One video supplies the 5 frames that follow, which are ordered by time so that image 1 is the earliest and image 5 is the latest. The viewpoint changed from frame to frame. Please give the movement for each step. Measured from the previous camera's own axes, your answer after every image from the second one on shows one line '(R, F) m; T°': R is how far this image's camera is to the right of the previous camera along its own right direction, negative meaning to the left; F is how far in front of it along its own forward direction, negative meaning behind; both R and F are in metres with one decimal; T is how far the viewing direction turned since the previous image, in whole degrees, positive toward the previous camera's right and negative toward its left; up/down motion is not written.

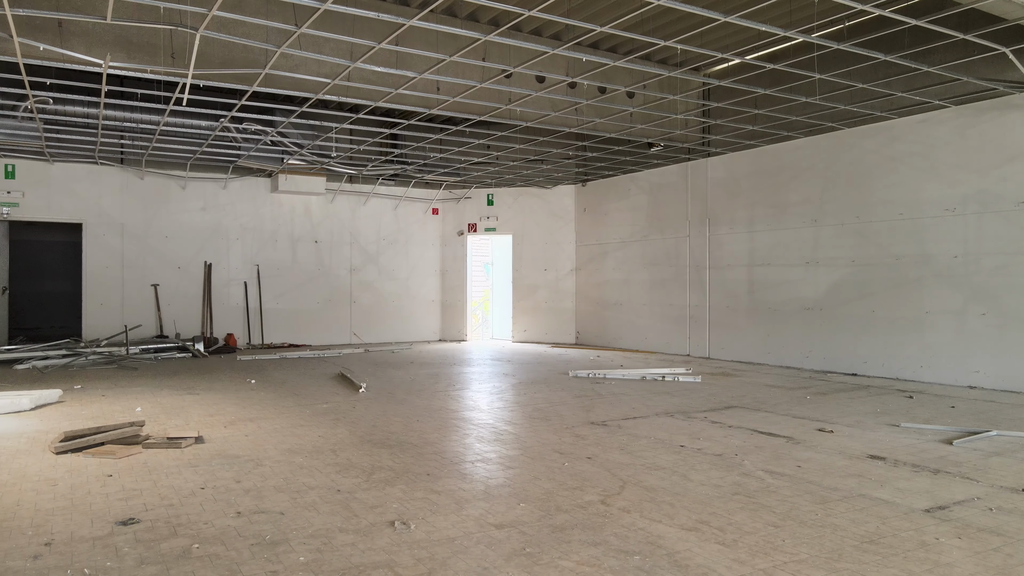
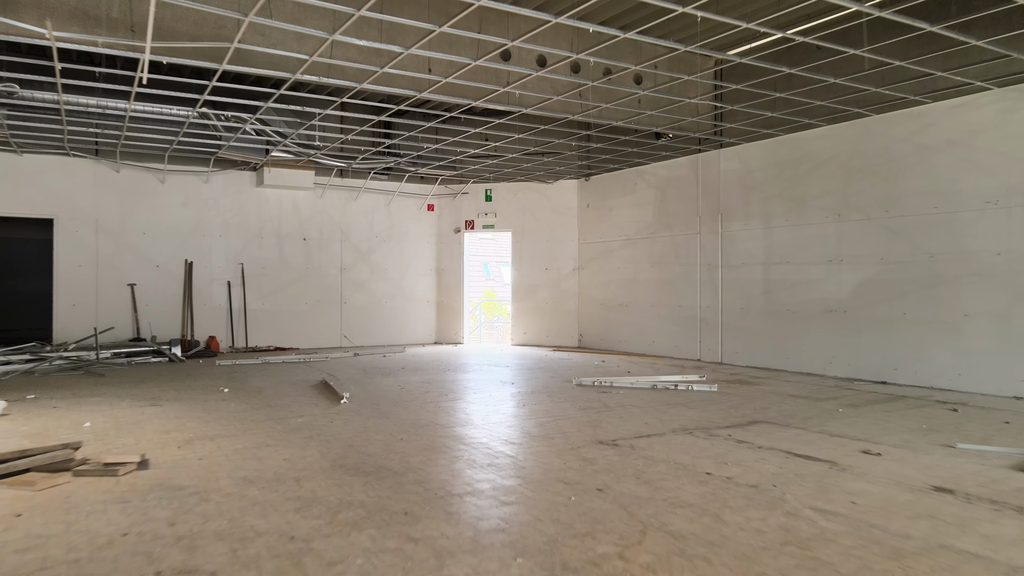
(0.0, +0.6) m; 0°
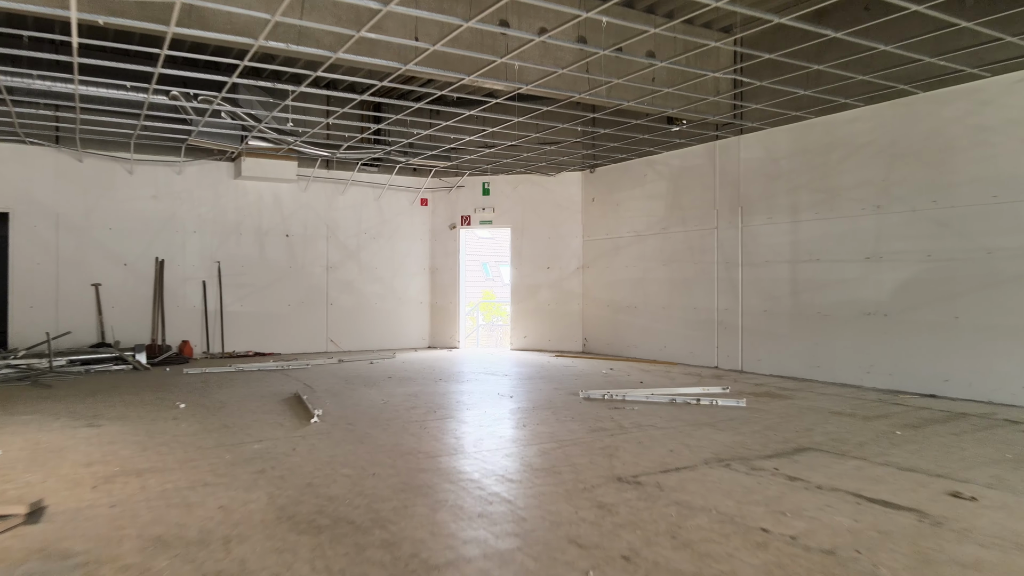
(0.0, +0.8) m; 0°
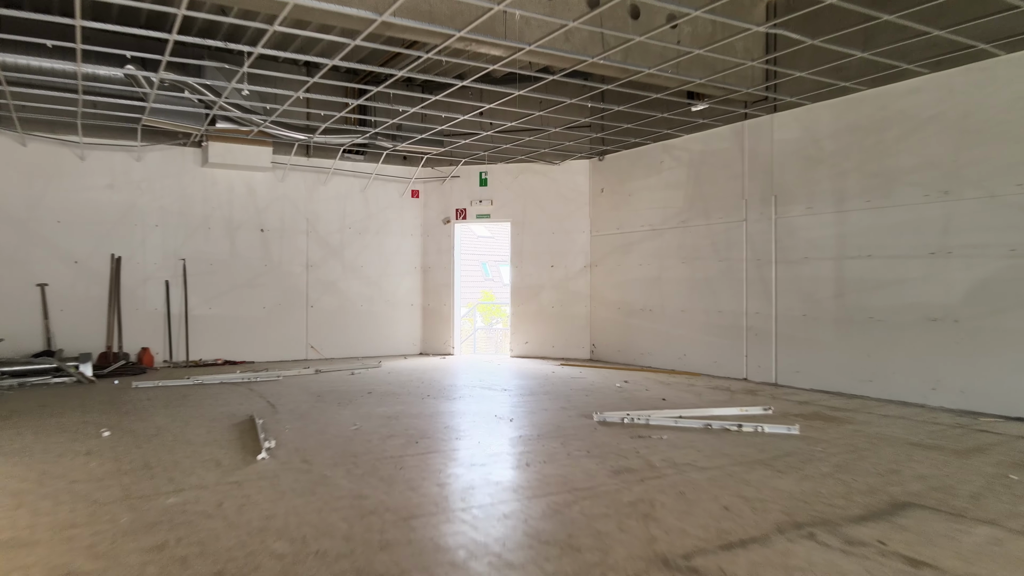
(0.0, +1.0) m; 0°
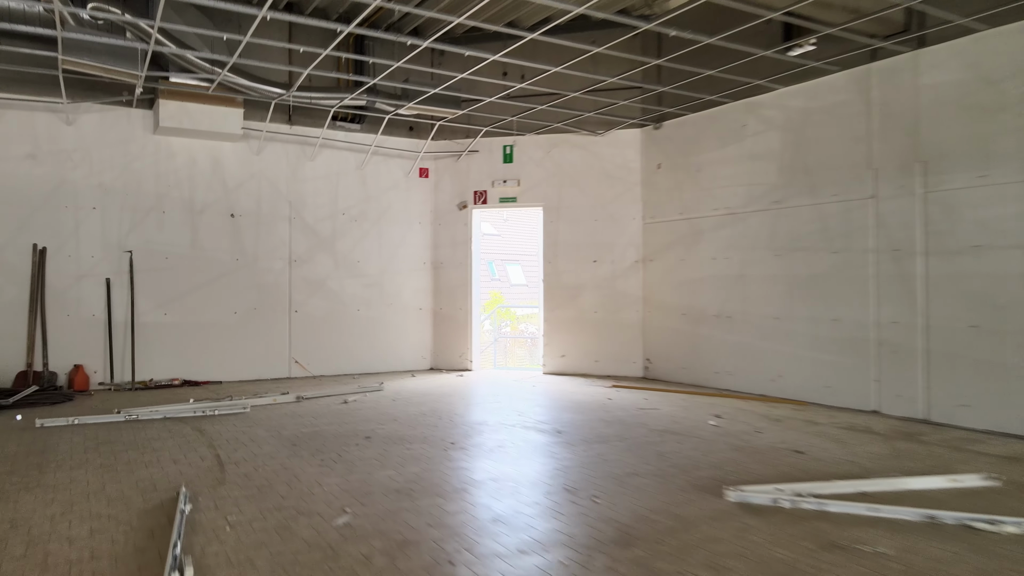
(-0.3, +1.9) m; 0°
